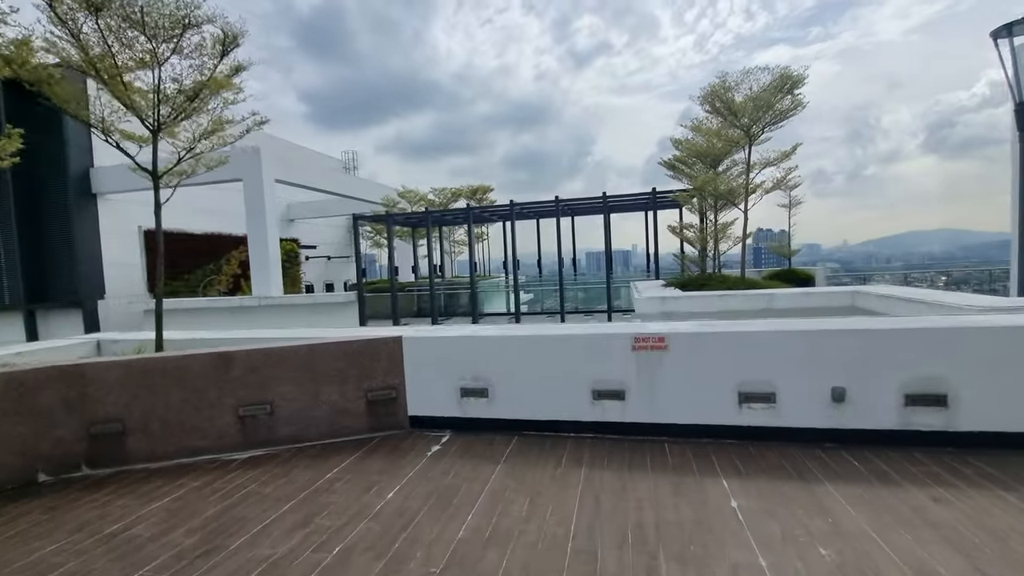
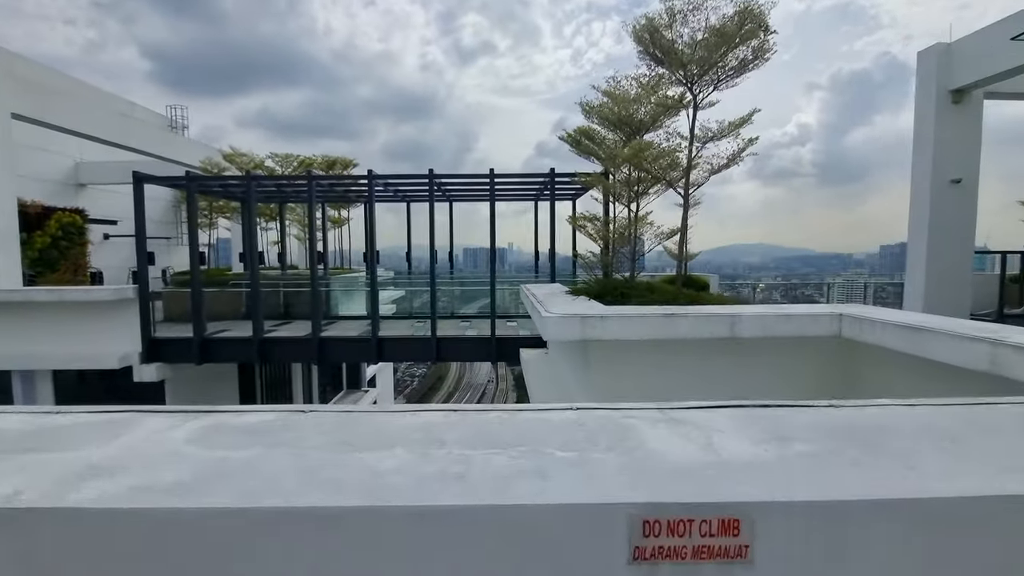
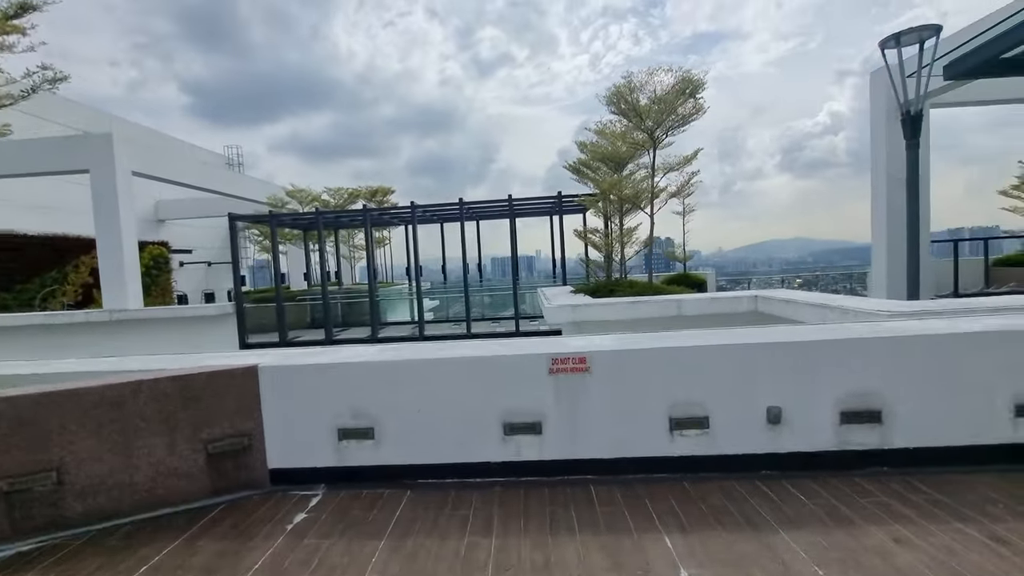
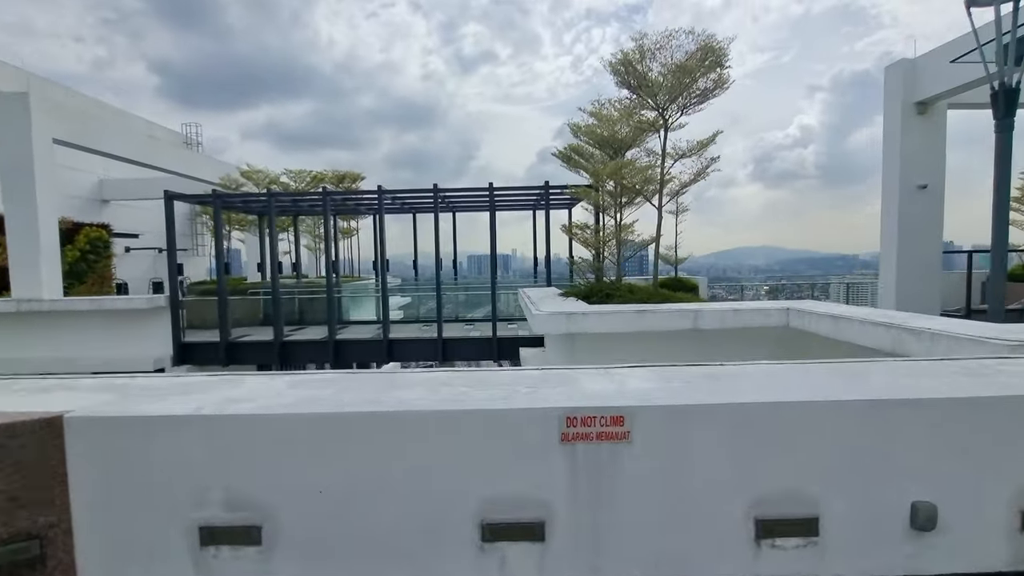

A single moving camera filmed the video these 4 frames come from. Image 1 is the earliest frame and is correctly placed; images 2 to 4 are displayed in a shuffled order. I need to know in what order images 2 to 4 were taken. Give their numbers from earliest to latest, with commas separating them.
3, 4, 2
